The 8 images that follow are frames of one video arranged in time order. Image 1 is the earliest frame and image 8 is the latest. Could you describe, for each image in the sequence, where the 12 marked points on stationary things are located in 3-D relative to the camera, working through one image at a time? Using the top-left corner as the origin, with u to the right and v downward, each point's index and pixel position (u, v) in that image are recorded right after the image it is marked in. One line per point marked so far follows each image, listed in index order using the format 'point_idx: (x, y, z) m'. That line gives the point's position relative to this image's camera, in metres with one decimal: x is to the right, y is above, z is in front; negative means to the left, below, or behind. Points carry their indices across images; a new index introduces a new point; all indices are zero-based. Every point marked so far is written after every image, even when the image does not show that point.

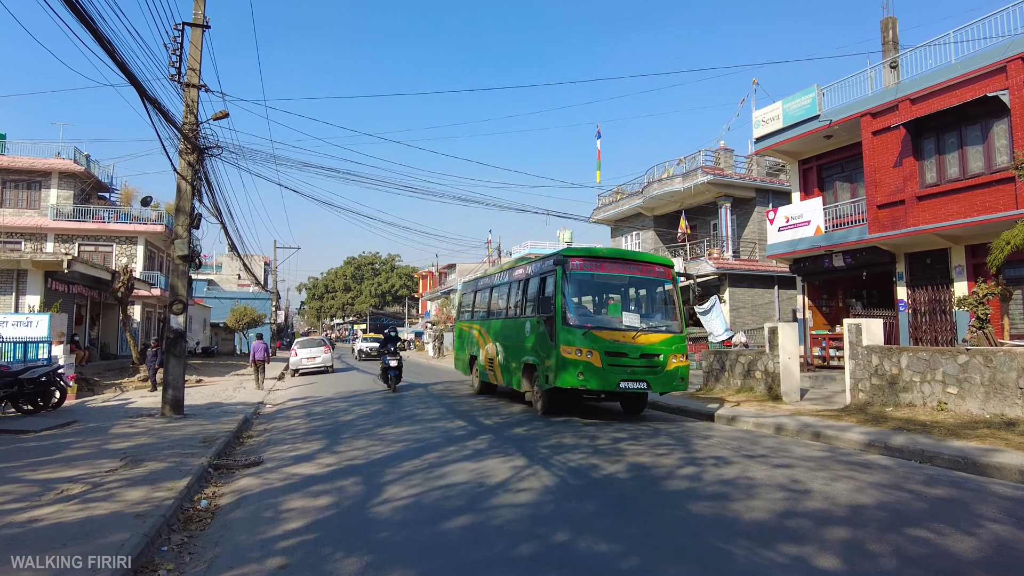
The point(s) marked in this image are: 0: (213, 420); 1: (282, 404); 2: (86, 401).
0: (-5.1, -2.2, +11.2) m
1: (-5.1, -2.6, +14.7) m
2: (-10.3, -2.8, +16.0) m
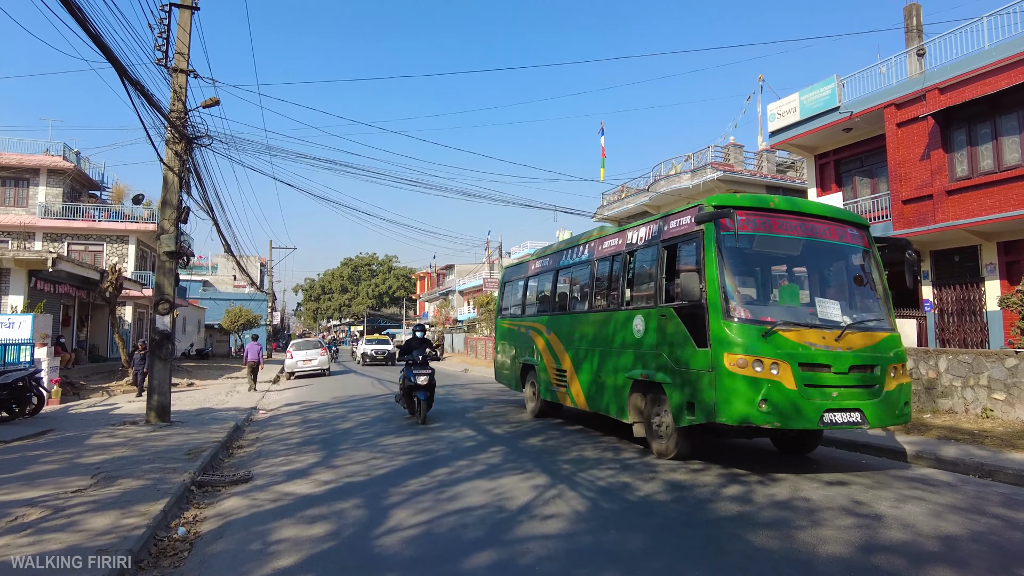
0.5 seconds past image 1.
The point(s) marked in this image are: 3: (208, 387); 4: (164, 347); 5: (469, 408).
0: (-4.9, -2.2, +10.4) m
1: (-5.0, -2.6, +13.9) m
2: (-10.2, -2.8, +15.2) m
3: (-8.9, -2.9, +19.3) m
4: (-5.8, -1.0, +10.9) m
5: (-0.8, -2.2, +12.0) m
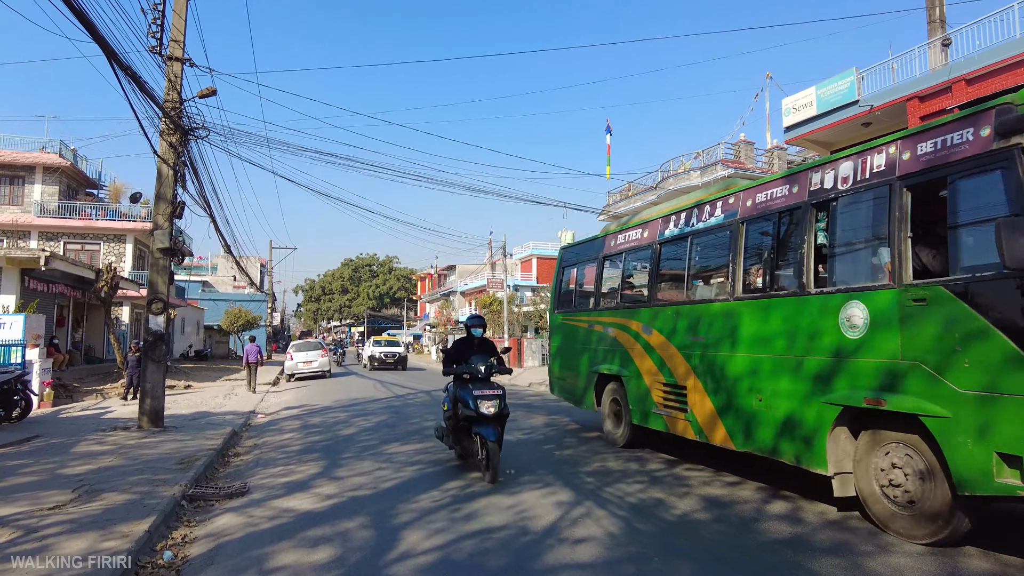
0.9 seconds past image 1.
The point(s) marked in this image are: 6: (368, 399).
0: (-4.7, -2.2, +9.8) m
1: (-4.8, -2.6, +13.4) m
2: (-10.0, -2.7, +14.7) m
3: (-8.7, -2.9, +18.7) m
4: (-5.6, -0.9, +10.4) m
5: (-0.6, -2.2, +11.4) m
6: (-3.2, -2.5, +14.7) m
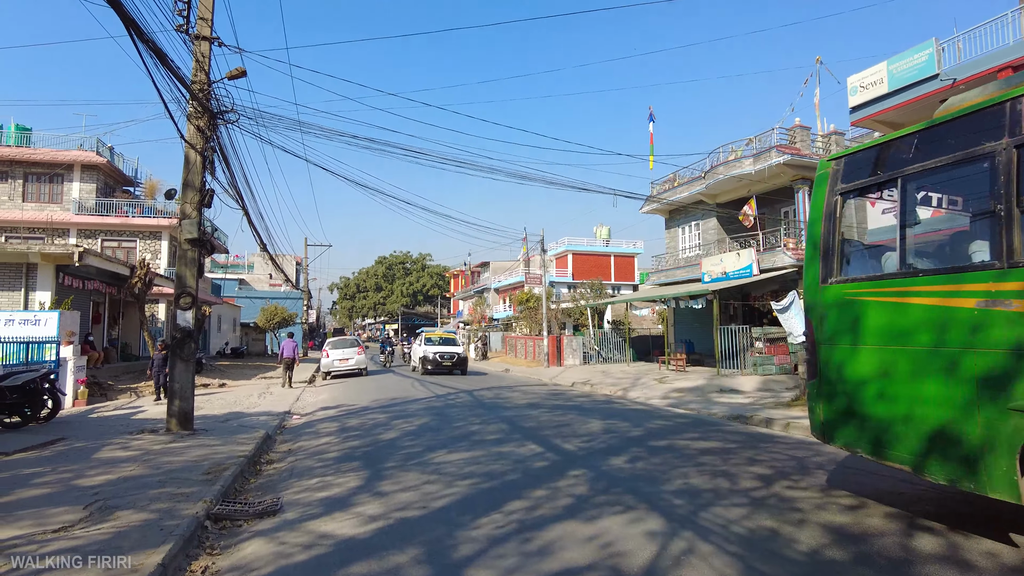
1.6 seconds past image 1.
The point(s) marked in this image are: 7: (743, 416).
0: (-4.0, -2.1, +9.2) m
1: (-3.8, -2.4, +12.7) m
2: (-9.0, -2.6, +14.2) m
3: (-7.5, -2.8, +18.2) m
4: (-4.8, -0.8, +9.7) m
5: (+0.2, -2.1, +10.5) m
6: (-2.2, -2.4, +13.9) m
7: (+4.4, -2.4, +12.6) m
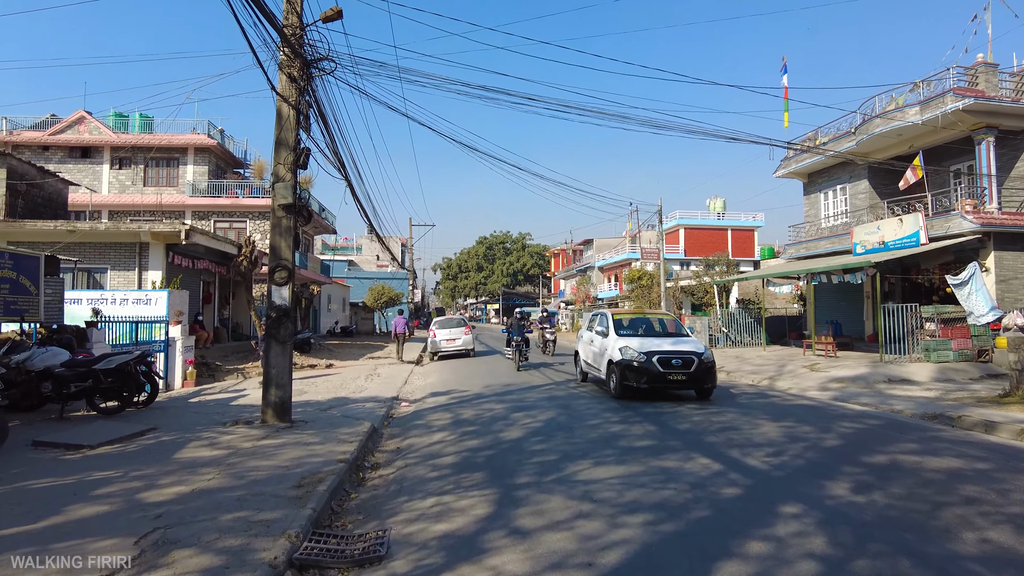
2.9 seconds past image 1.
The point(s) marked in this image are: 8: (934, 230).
0: (-2.2, -1.7, +7.9) m
1: (-1.6, -2.0, +11.4) m
2: (-6.5, -2.2, +13.7) m
3: (-4.4, -2.2, +17.4) m
4: (-3.0, -0.5, +8.6) m
5: (+2.1, -1.7, +8.6) m
6: (+0.2, -1.9, +12.4) m
7: (+6.6, -1.9, +10.1) m
8: (+11.4, +1.6, +17.8) m
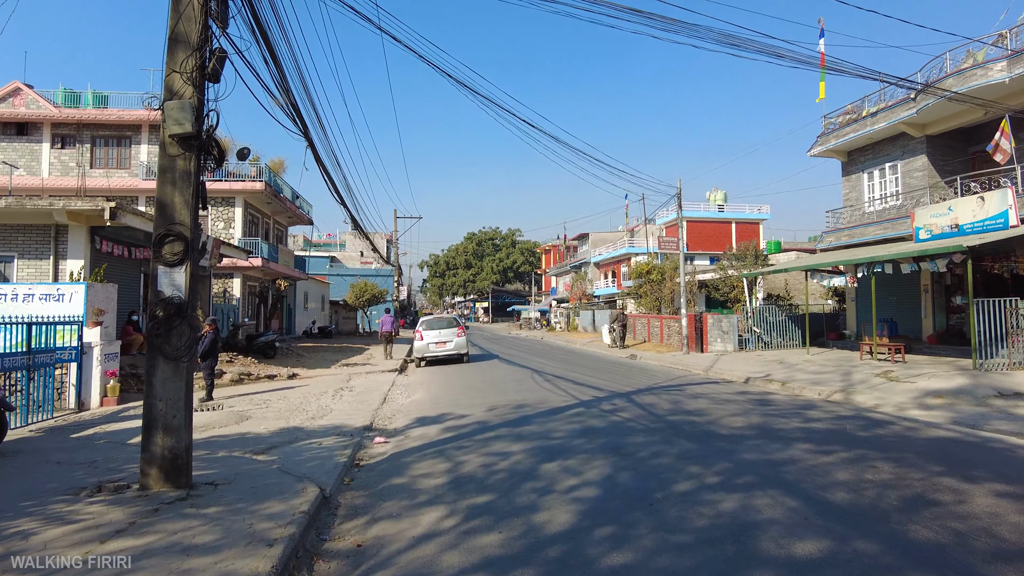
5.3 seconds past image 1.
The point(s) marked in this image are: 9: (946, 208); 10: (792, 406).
0: (-1.9, -1.6, +4.6) m
1: (-1.3, -1.8, +8.1) m
2: (-6.3, -2.0, +10.3) m
3: (-4.3, -2.0, +14.1) m
4: (-2.7, -0.3, +5.3) m
5: (+2.4, -1.5, +5.5) m
6: (+0.4, -1.7, +9.2) m
7: (+6.8, -1.8, +7.0) m
8: (+11.5, +1.8, +14.7) m
9: (+10.8, +2.0, +16.3) m
10: (+4.3, -1.8, +10.1) m
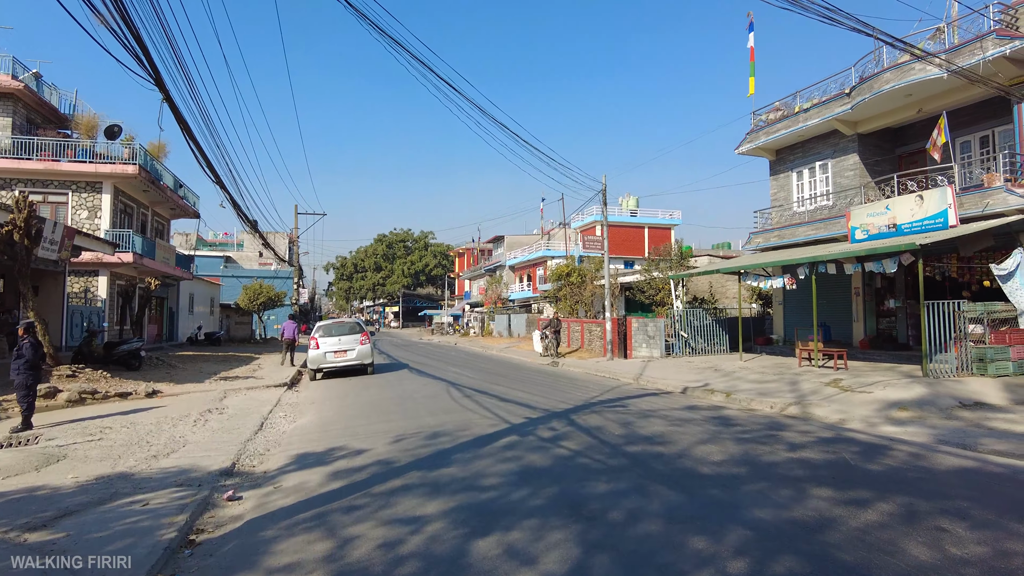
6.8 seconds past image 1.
0: (-2.2, -1.5, +2.3) m
1: (-2.1, -1.8, +5.9) m
2: (-7.3, -1.9, +7.4) m
3: (-5.9, -1.9, +11.4) m
4: (-3.1, -0.2, +2.9) m
5: (+2.0, -1.4, +3.7) m
6: (-0.5, -1.6, +7.1) m
7: (+6.1, -1.7, +5.8) m
8: (+9.7, +1.7, +14.2) m
9: (+8.8, +1.9, +15.6) m
10: (+3.2, -1.8, +8.6) m
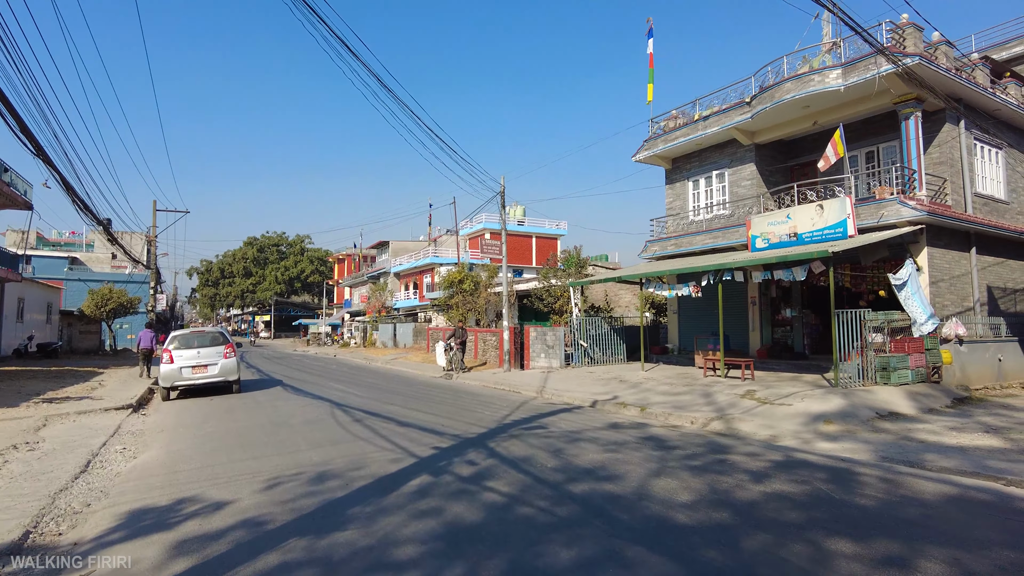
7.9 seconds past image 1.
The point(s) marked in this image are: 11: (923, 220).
0: (-2.1, -1.4, +0.5) m
1: (-2.6, -1.7, +4.0) m
2: (-8.0, -1.8, +4.6) m
3: (-7.3, -1.9, +8.8) m
4: (-3.0, -0.1, +0.9) m
5: (+1.8, -1.4, +2.6) m
6: (-1.2, -1.6, +5.5) m
7: (+5.5, -1.8, +5.4) m
8: (+7.6, +1.5, +14.3) m
9: (+6.5, +1.7, +15.6) m
10: (+2.1, -1.9, +7.6) m
11: (+8.3, +1.4, +13.0) m
